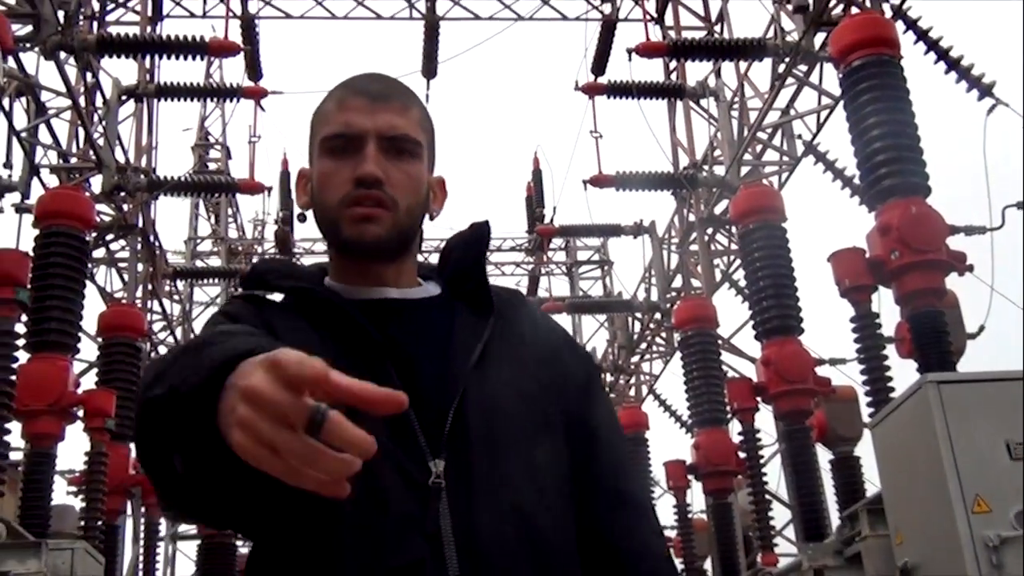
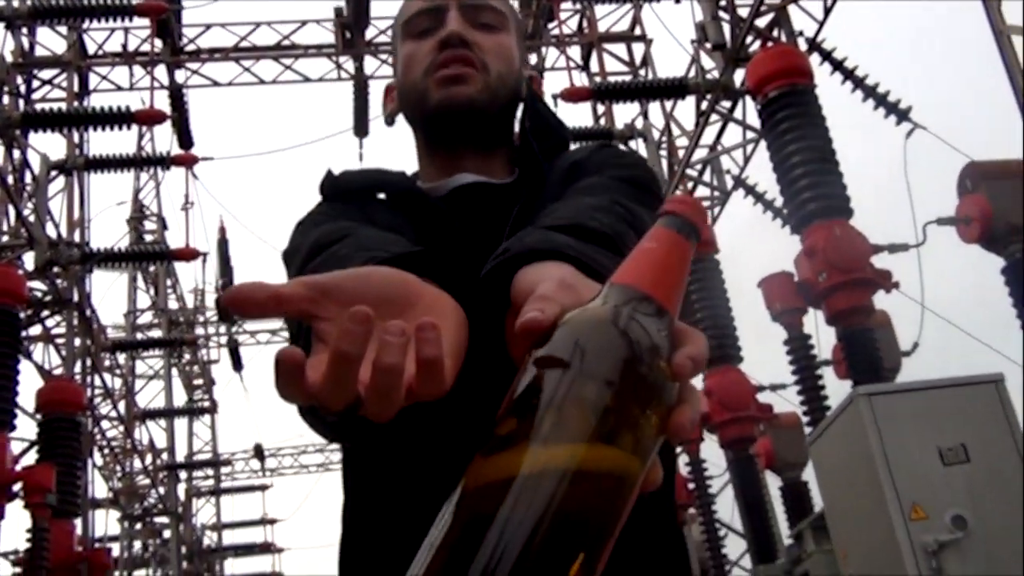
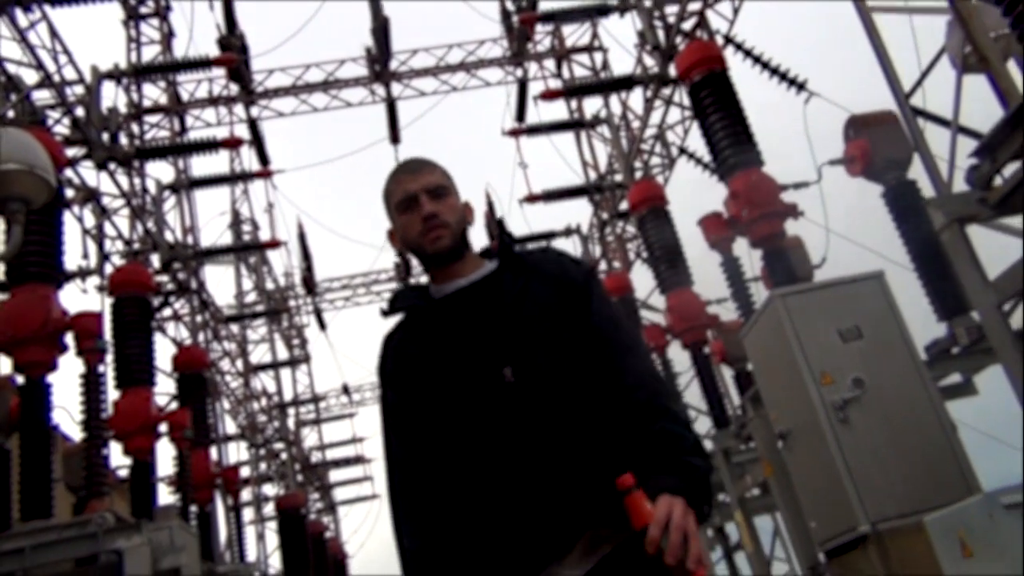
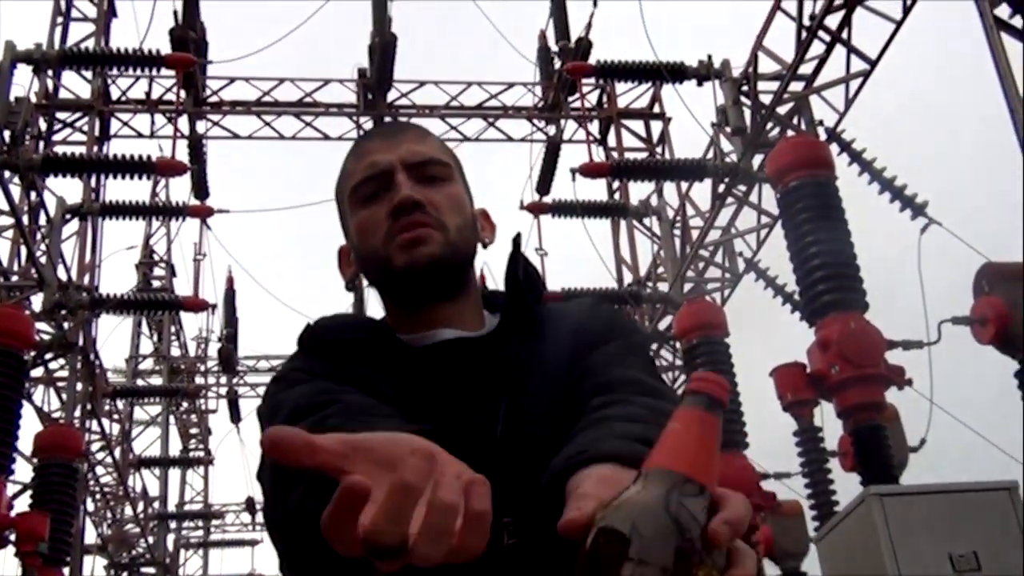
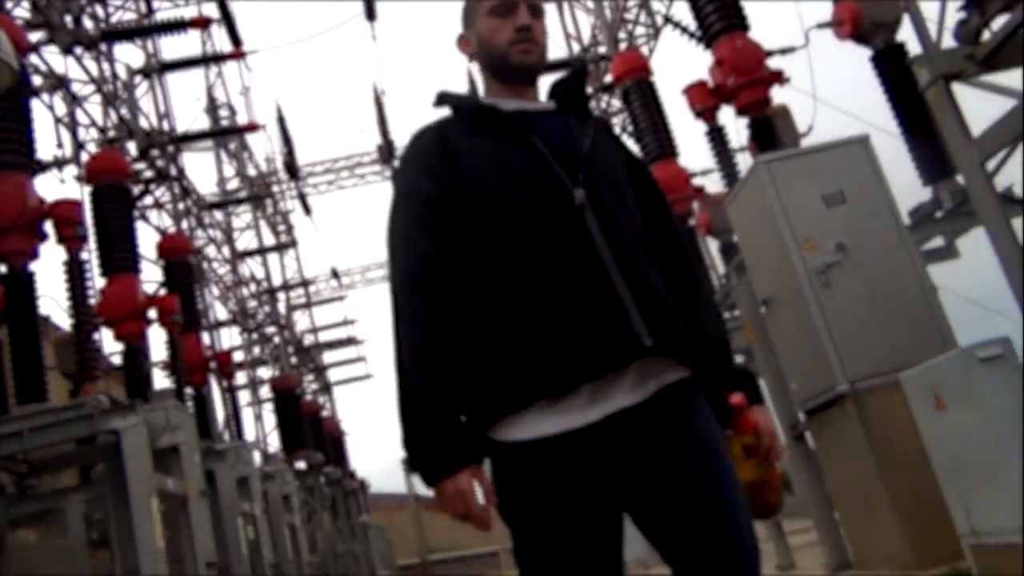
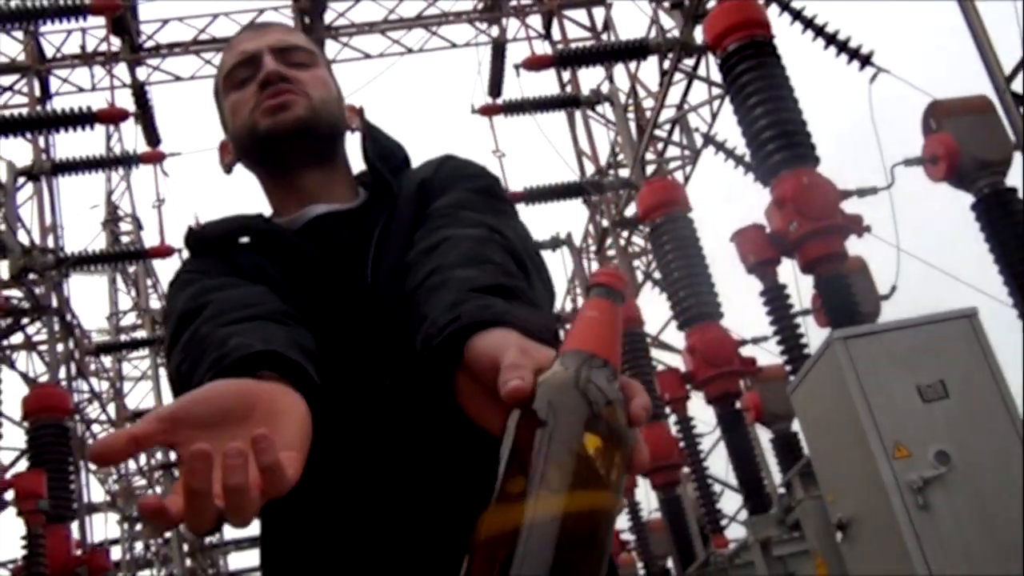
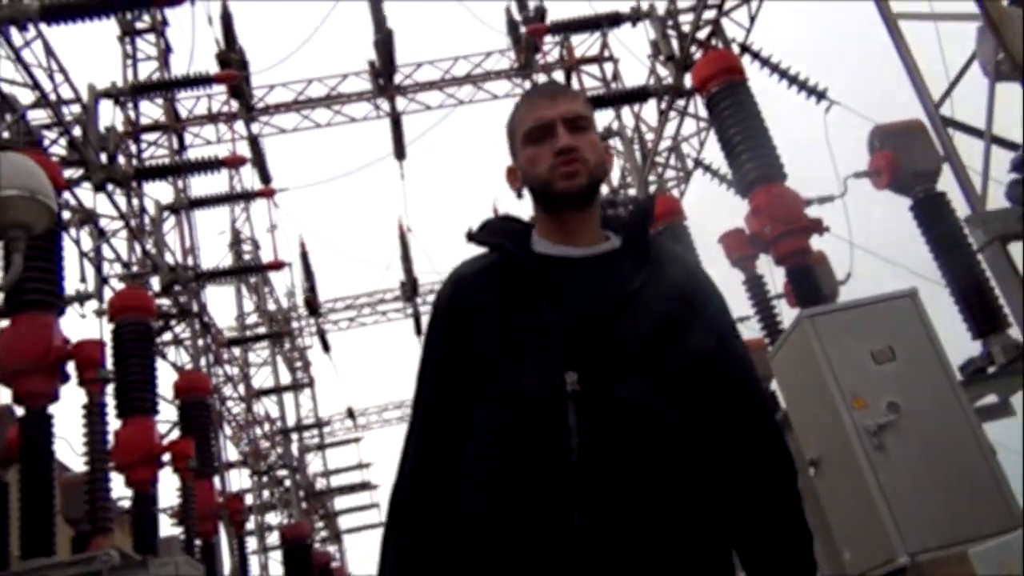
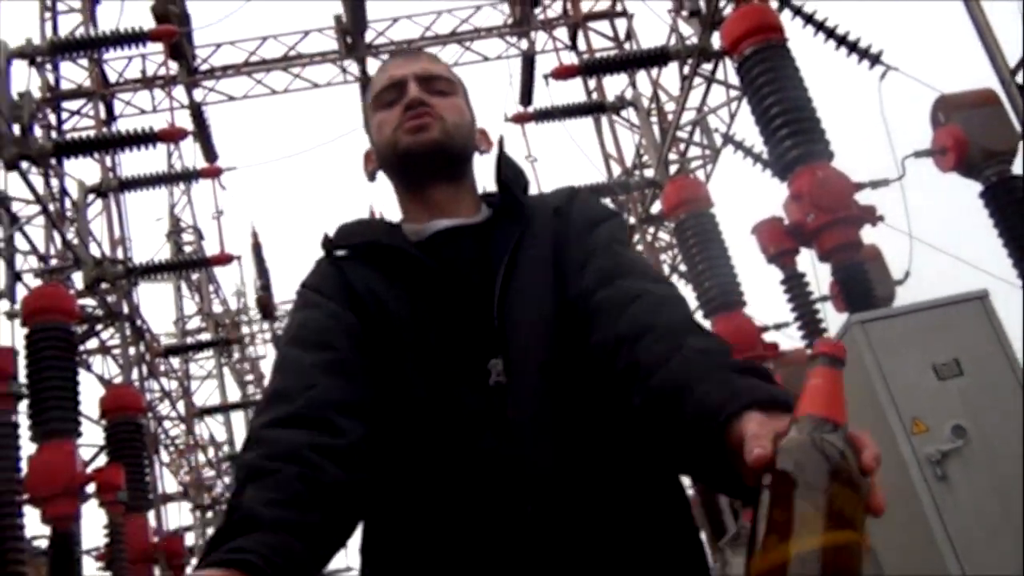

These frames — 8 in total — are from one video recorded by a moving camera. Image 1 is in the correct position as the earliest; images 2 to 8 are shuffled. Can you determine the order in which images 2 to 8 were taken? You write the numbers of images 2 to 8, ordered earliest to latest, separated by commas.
4, 2, 6, 8, 7, 3, 5
